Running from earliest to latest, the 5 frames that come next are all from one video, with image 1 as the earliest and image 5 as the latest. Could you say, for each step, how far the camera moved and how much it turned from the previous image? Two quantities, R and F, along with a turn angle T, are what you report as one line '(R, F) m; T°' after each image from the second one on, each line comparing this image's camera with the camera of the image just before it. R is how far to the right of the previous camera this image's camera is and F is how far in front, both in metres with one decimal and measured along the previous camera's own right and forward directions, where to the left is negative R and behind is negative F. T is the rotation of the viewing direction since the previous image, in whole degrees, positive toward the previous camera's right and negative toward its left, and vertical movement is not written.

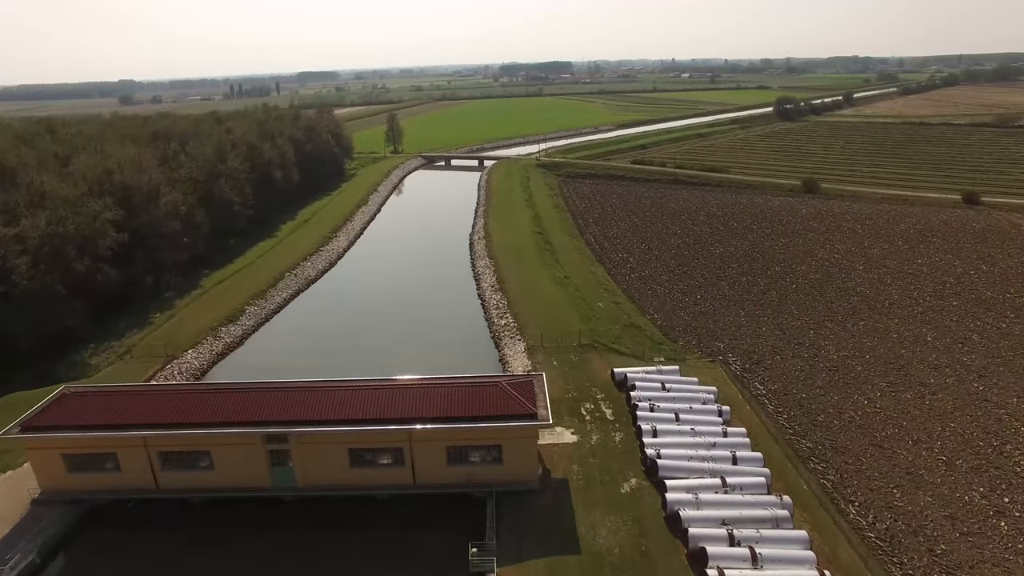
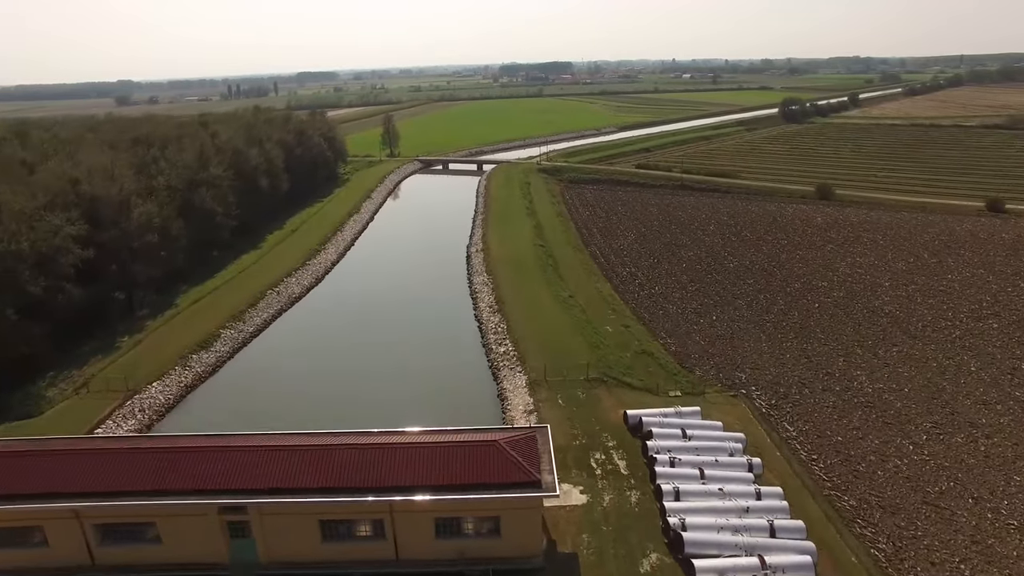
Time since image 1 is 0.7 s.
(0.0, +2.1) m; 0°
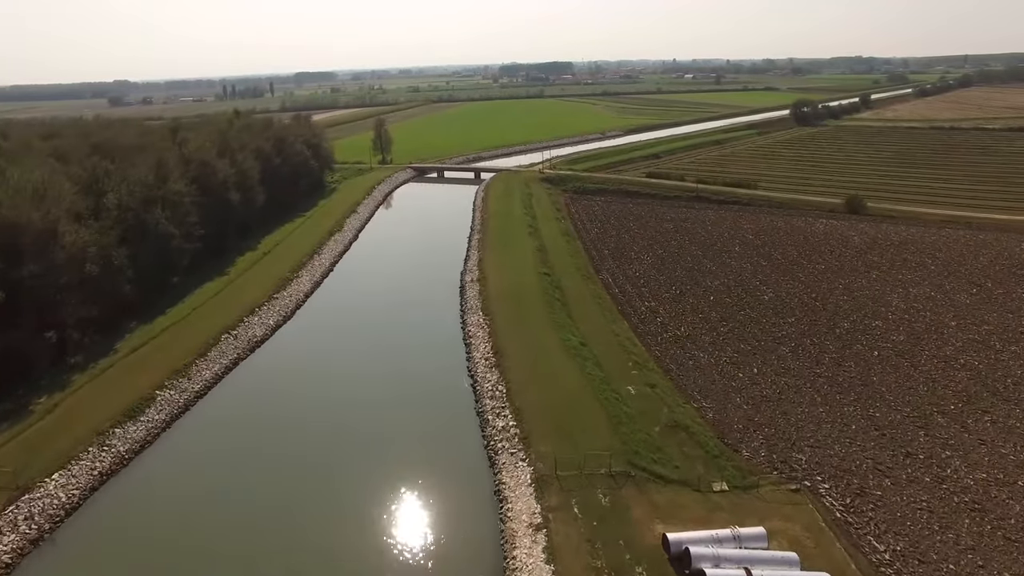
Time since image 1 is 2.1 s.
(0.0, +4.2) m; 0°
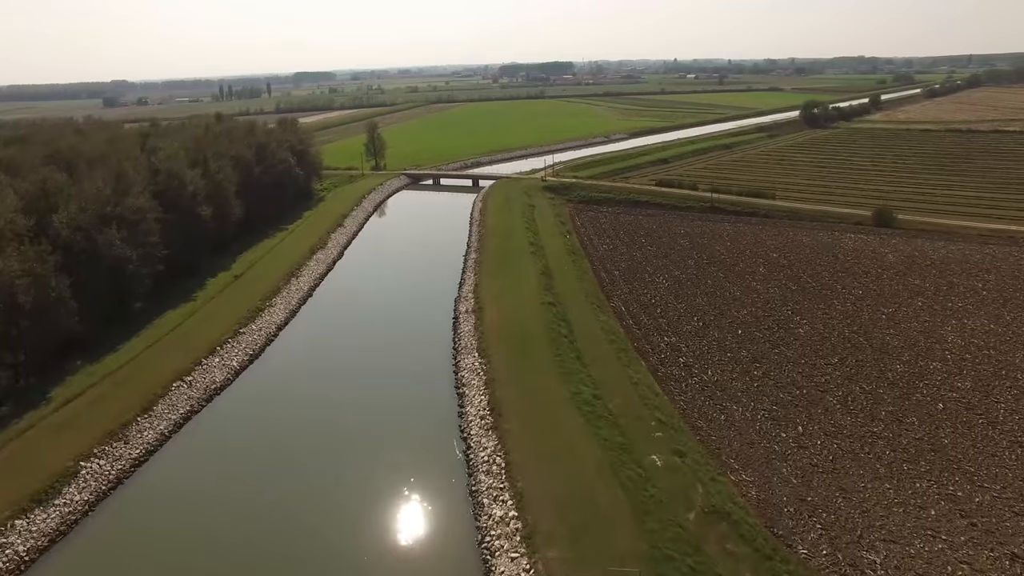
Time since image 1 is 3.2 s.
(0.0, +3.3) m; 0°
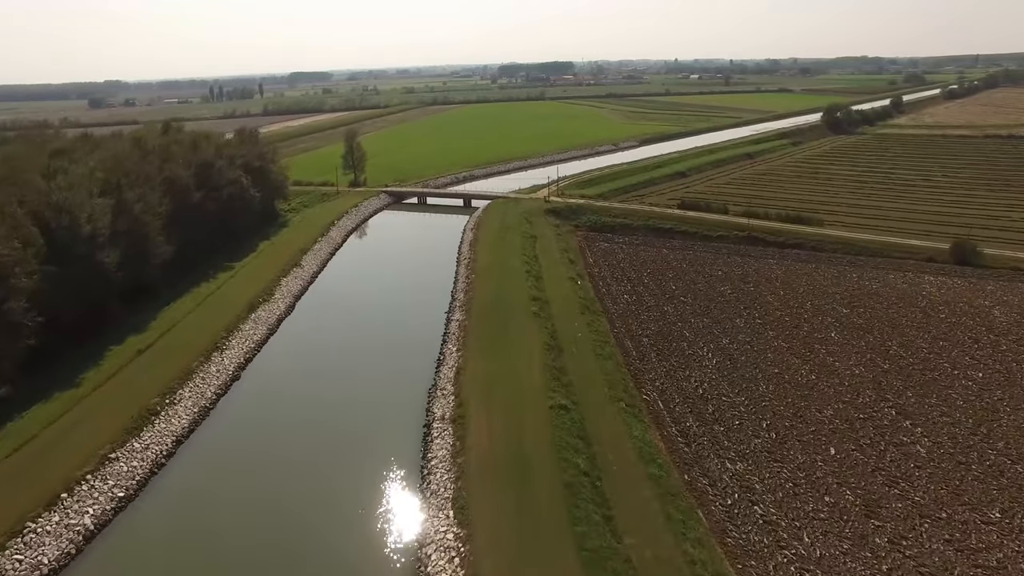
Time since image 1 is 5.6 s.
(+0.1, +7.3) m; 0°
